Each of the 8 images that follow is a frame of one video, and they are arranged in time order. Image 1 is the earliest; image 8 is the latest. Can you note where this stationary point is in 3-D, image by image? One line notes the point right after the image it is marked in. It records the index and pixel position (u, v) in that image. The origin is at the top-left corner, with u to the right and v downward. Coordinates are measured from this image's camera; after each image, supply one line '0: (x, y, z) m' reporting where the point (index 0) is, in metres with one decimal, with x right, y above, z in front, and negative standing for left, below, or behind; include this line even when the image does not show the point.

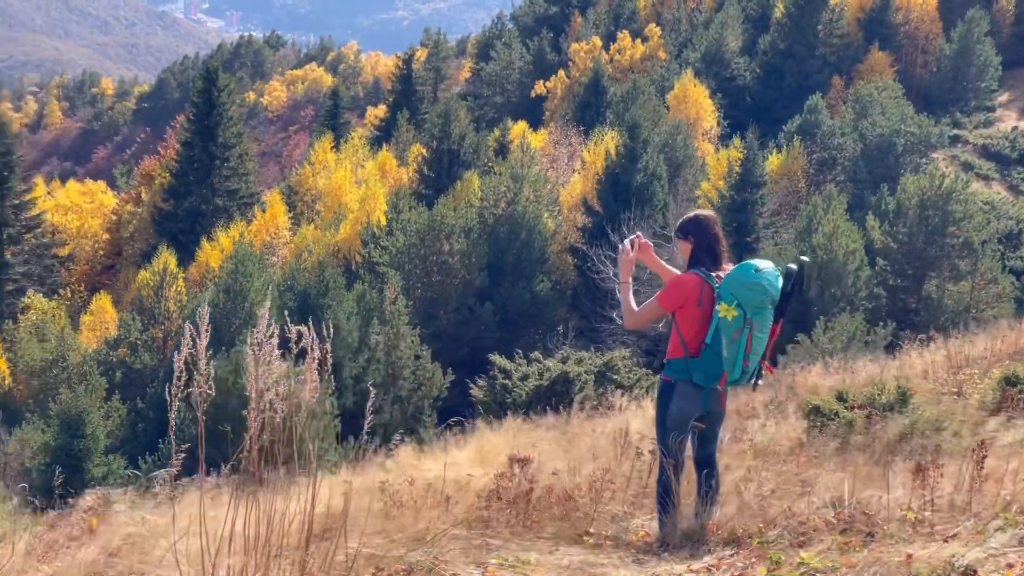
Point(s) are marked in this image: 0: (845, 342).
0: (+5.9, -0.9, +14.5) m
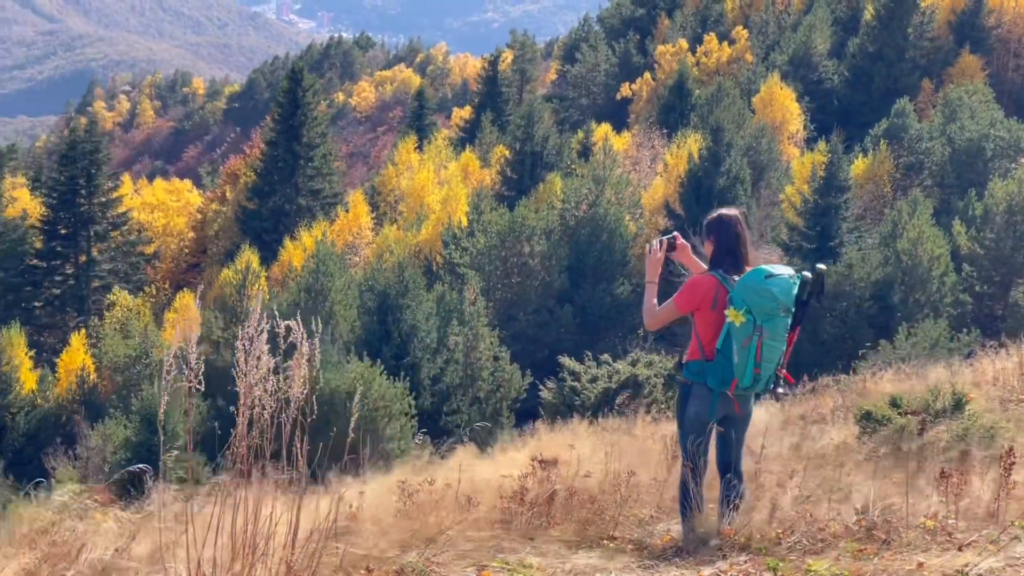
0: (+6.9, -1.0, +14.0) m
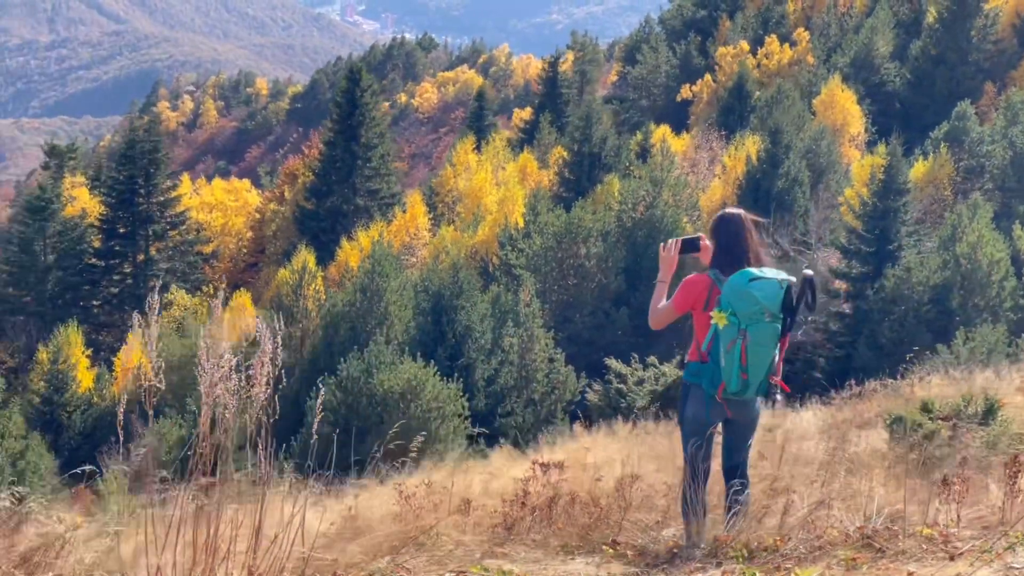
0: (+7.5, -1.1, +13.5) m
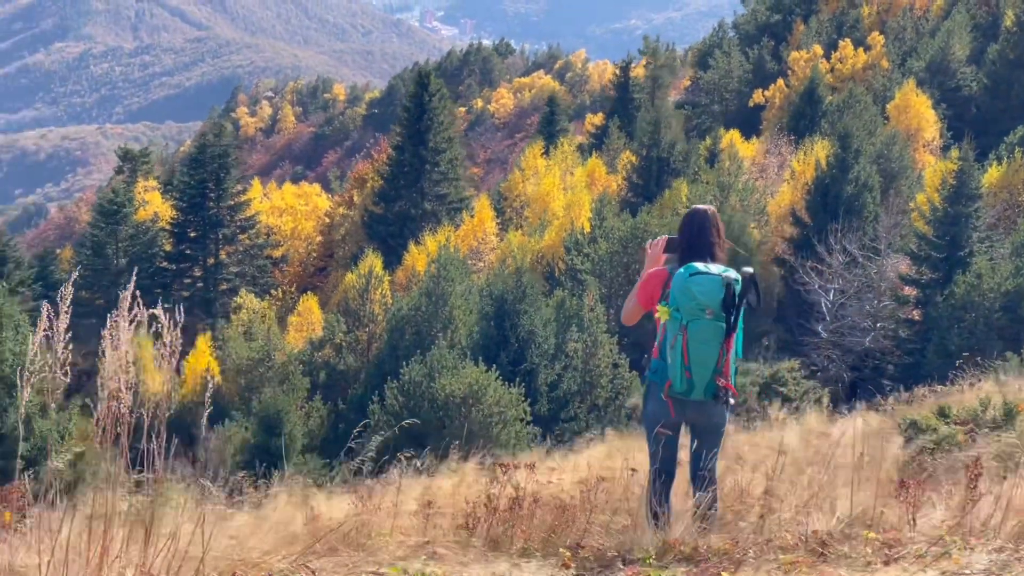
0: (+8.1, -1.1, +13.0) m
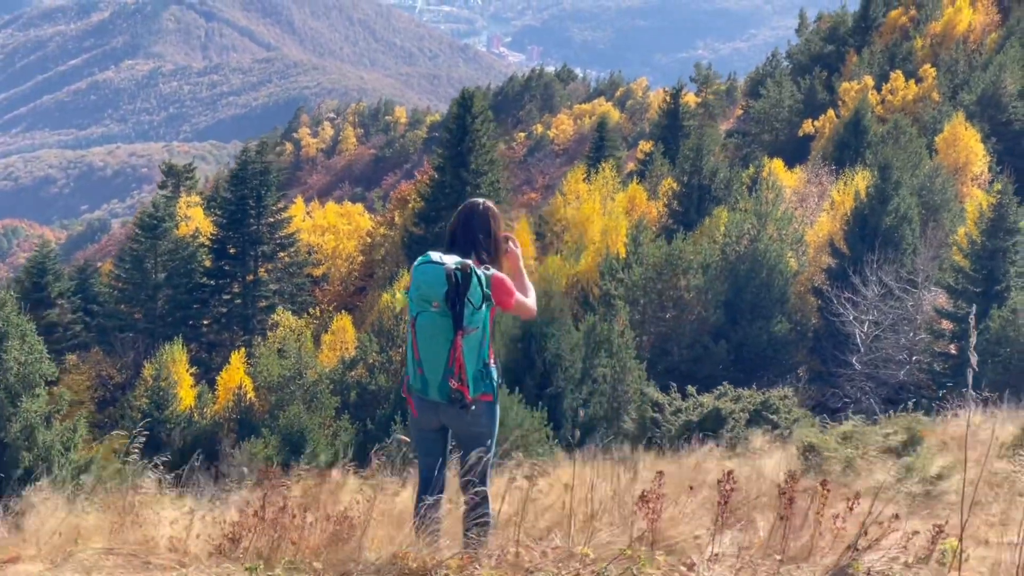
0: (+7.5, -1.5, +12.7) m
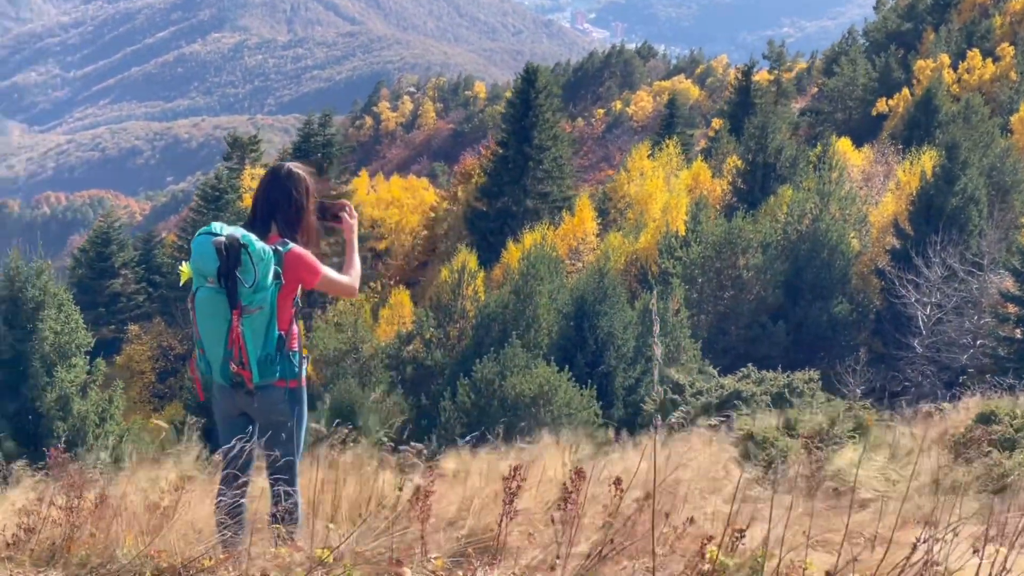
0: (+7.3, -1.3, +12.4) m
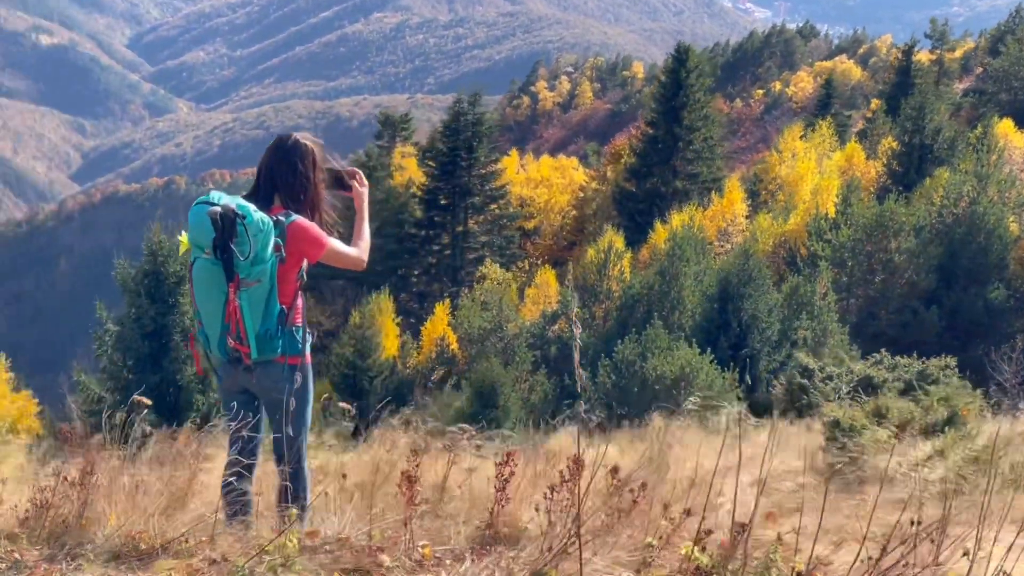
0: (+8.3, -1.1, +11.5) m
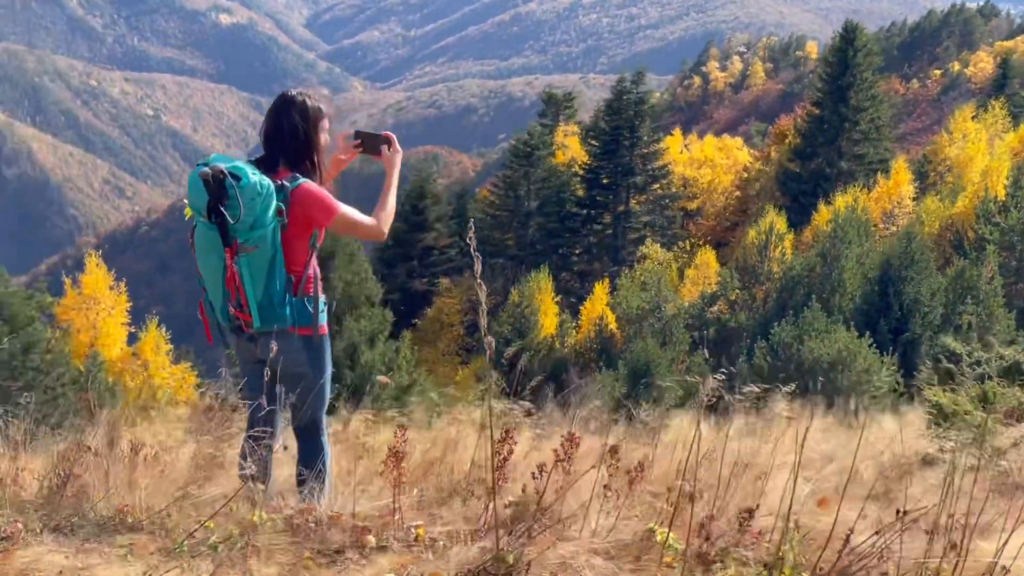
0: (+9.5, -0.7, +10.2) m
